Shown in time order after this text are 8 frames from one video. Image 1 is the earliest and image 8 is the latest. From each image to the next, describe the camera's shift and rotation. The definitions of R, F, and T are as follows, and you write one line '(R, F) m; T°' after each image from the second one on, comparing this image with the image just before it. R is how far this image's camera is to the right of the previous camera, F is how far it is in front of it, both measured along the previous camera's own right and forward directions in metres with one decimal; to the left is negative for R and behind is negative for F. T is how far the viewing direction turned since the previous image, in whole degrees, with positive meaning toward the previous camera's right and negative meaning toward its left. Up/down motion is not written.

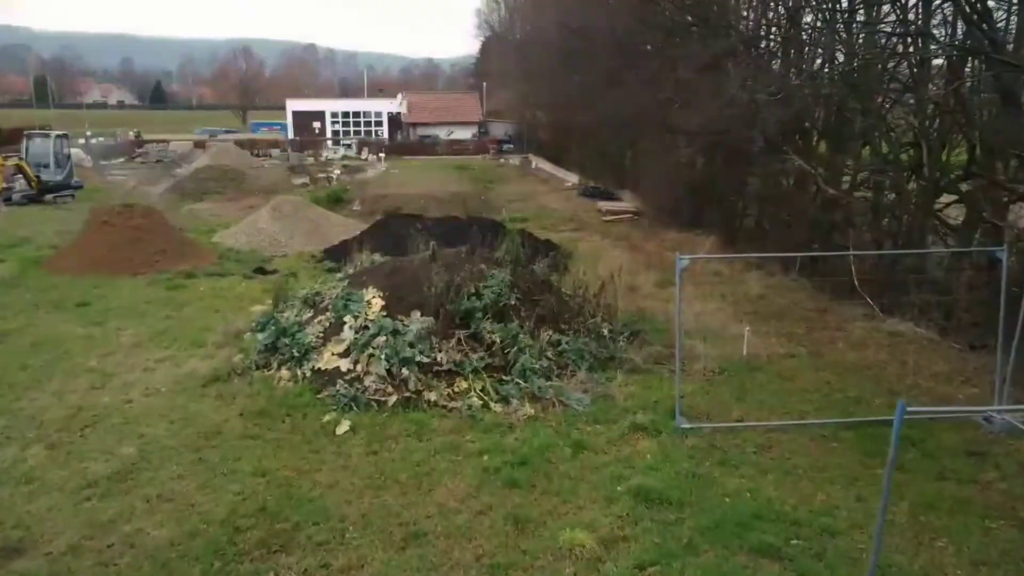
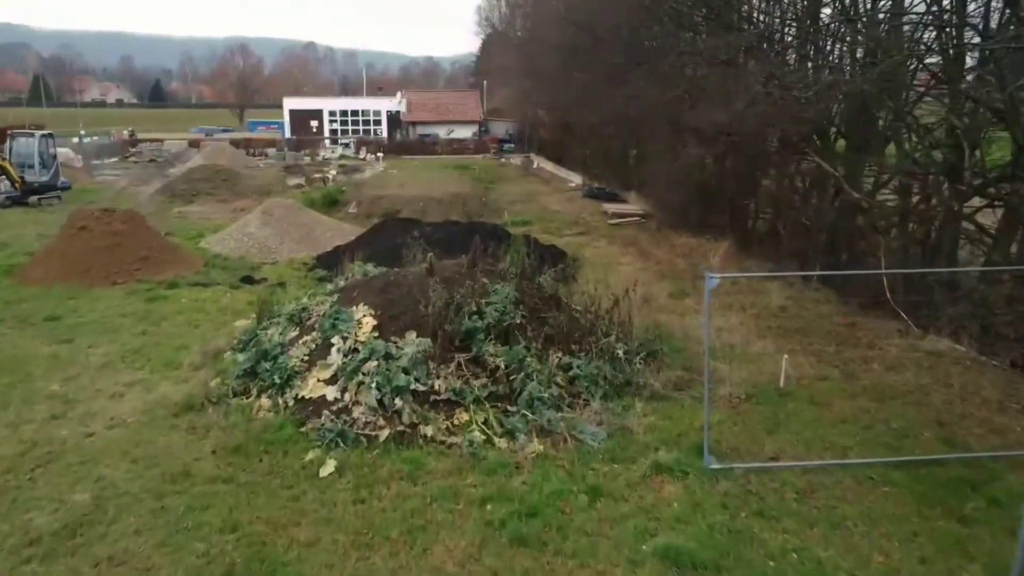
(0.0, +0.7) m; 0°
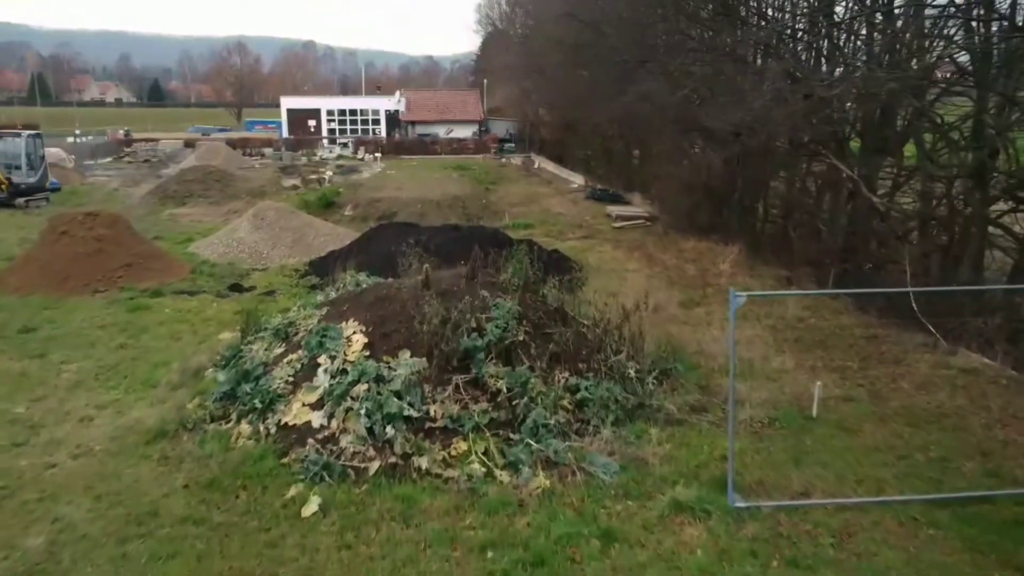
(0.0, +0.5) m; 0°
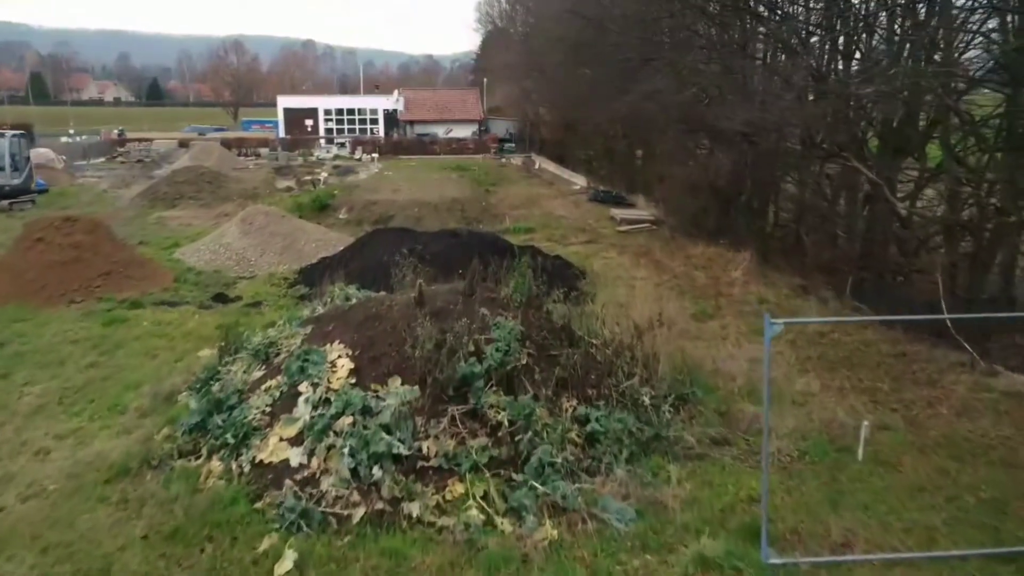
(0.0, +0.6) m; 0°
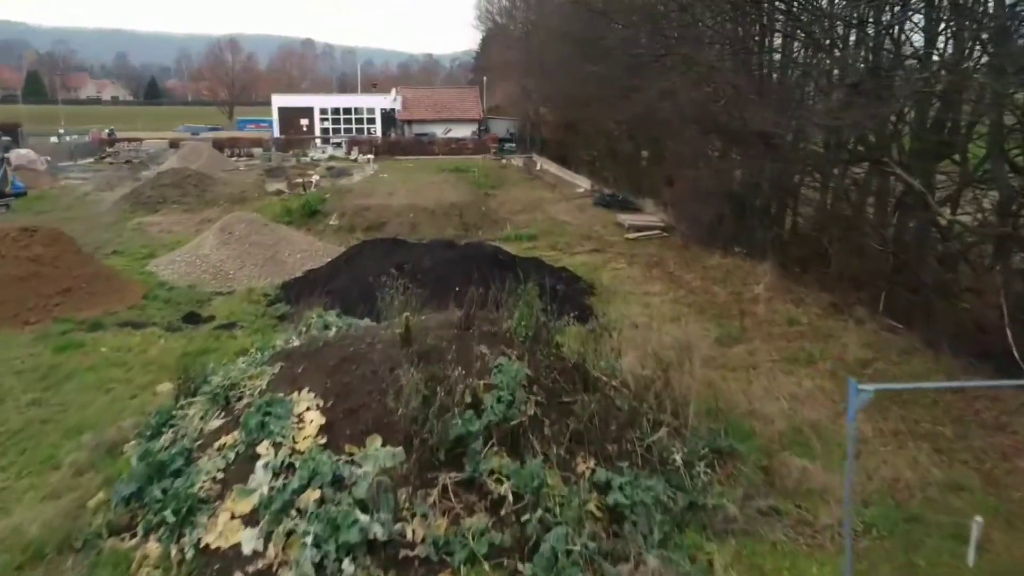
(0.0, +1.0) m; 0°
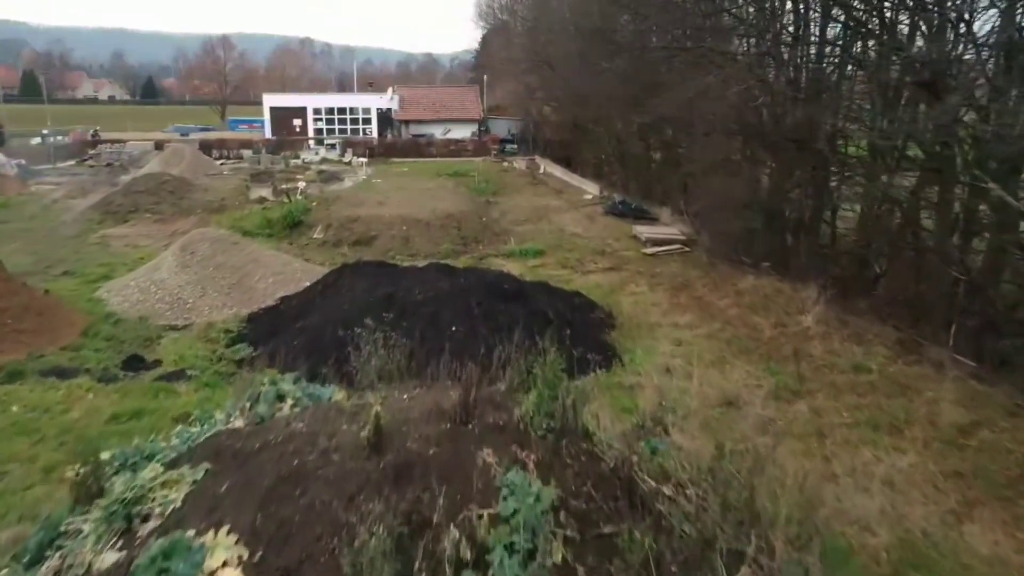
(-0.1, +1.6) m; 0°
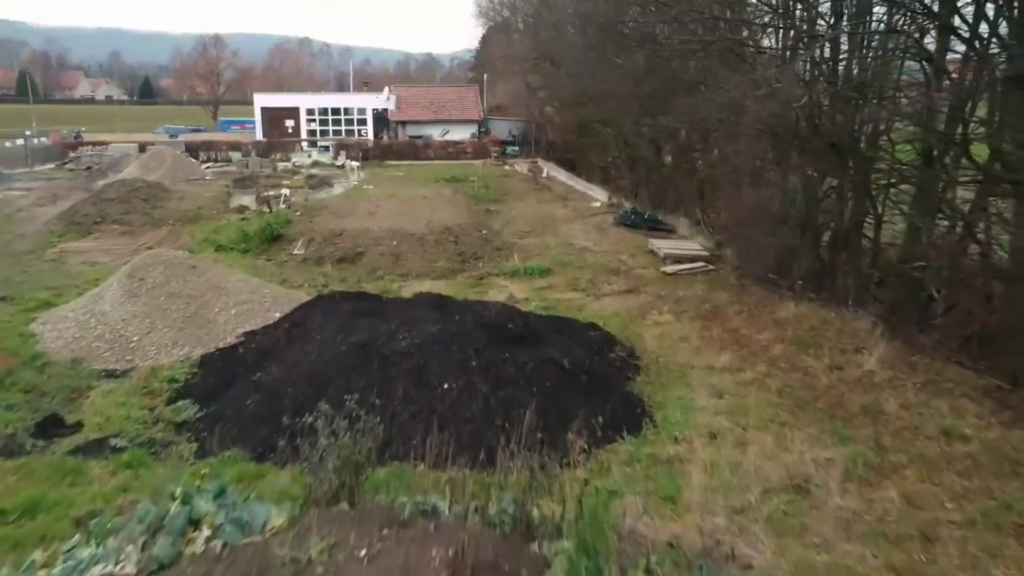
(0.0, +1.5) m; 0°
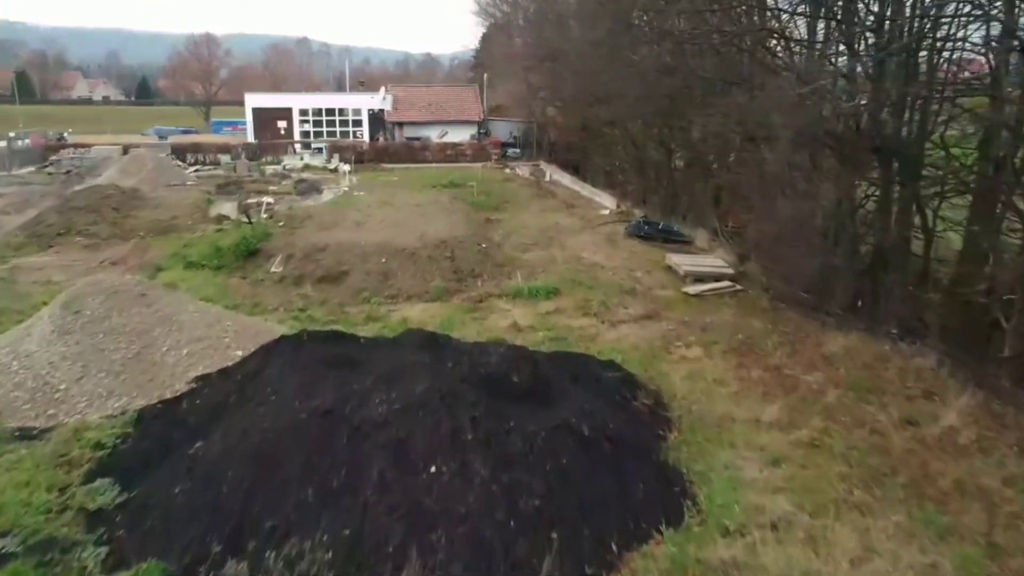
(0.0, +1.3) m; 0°
